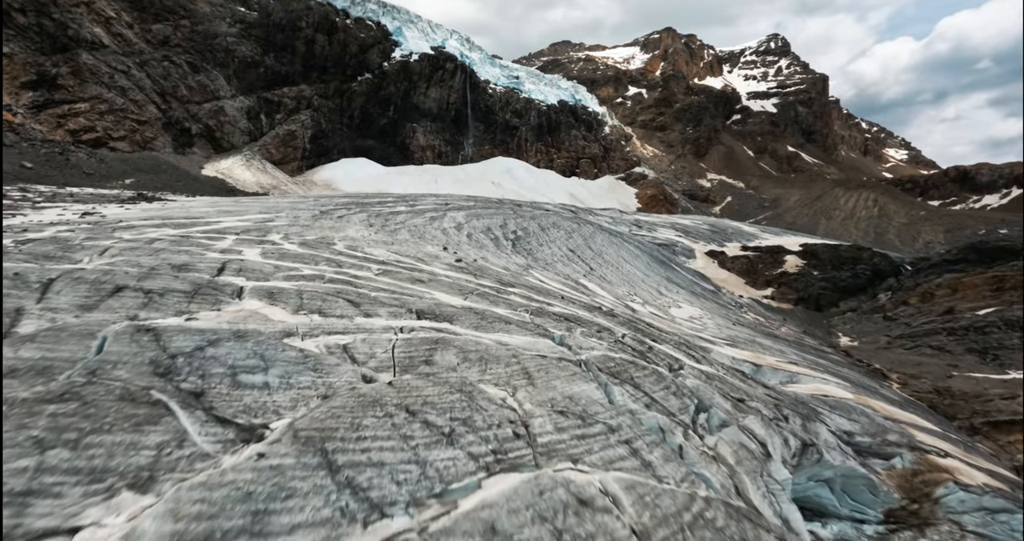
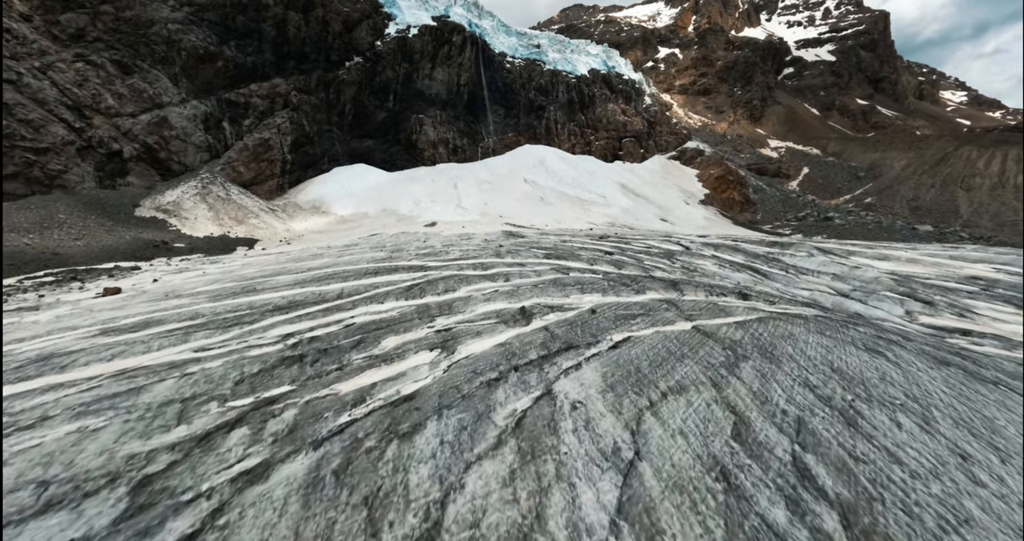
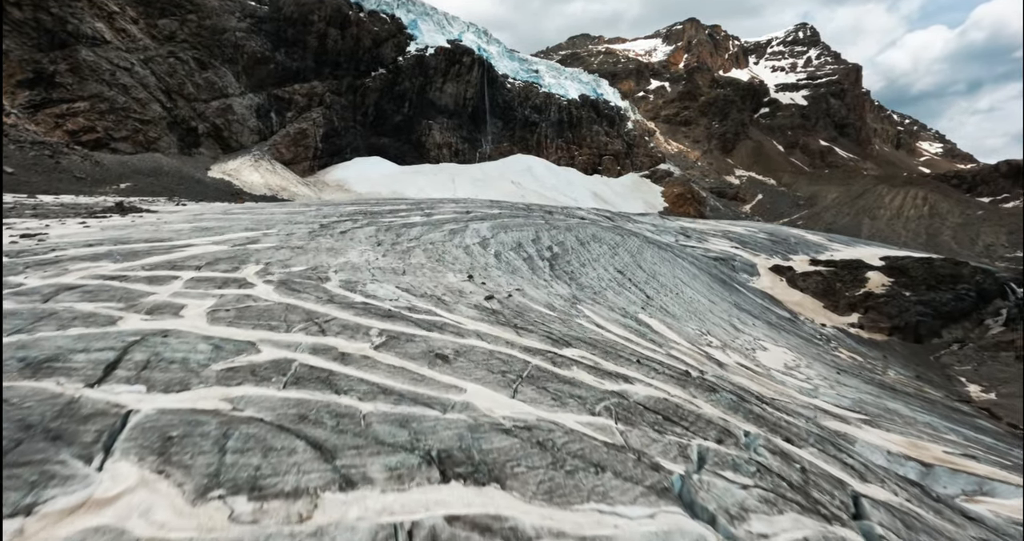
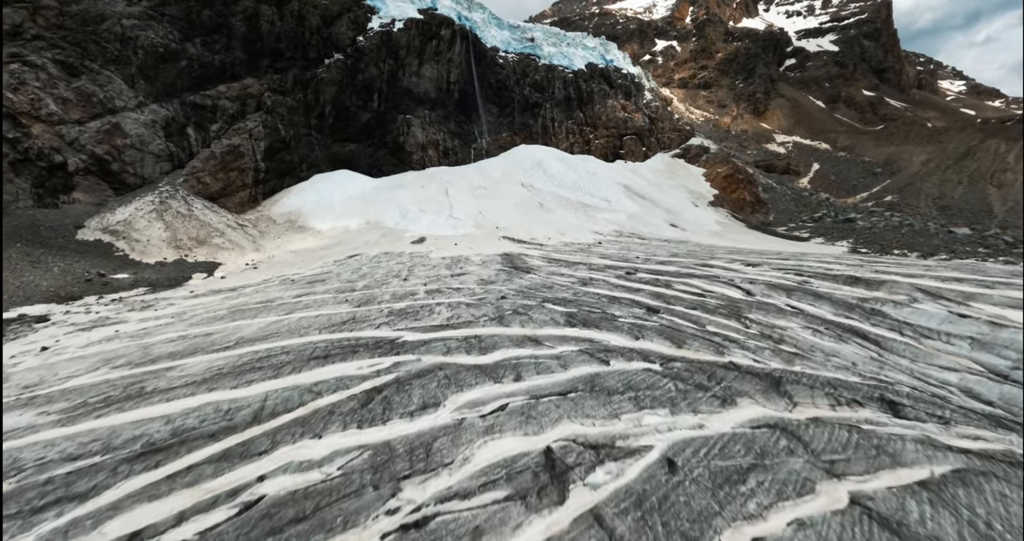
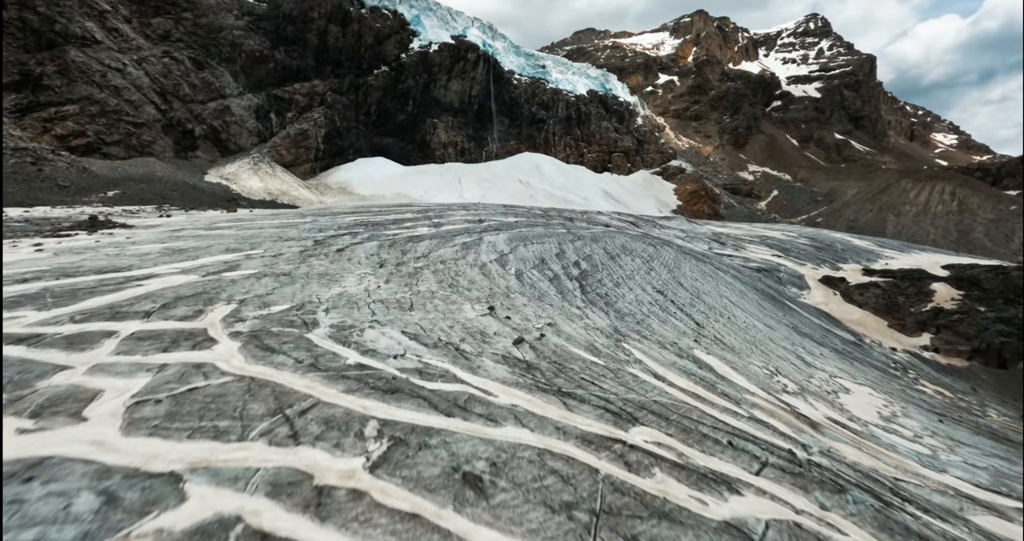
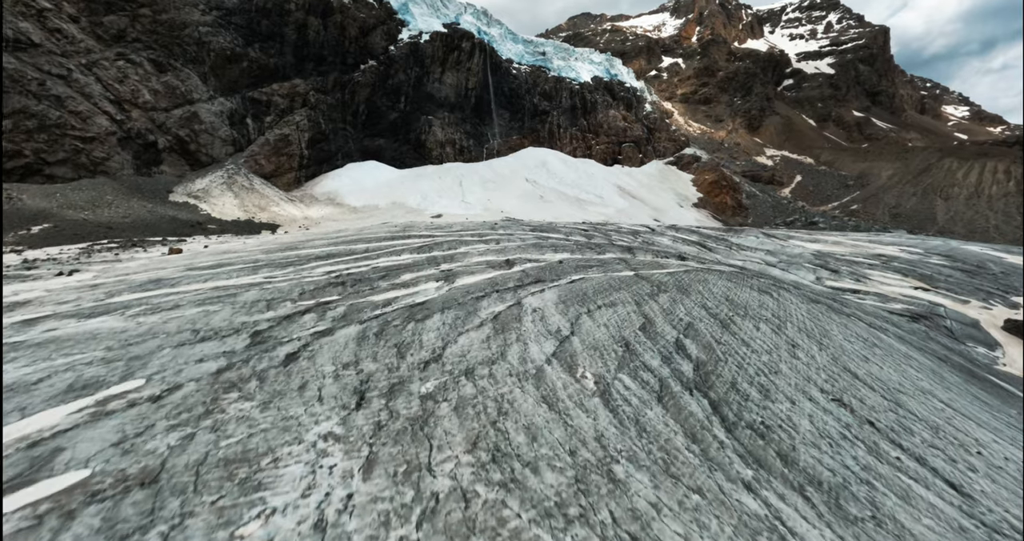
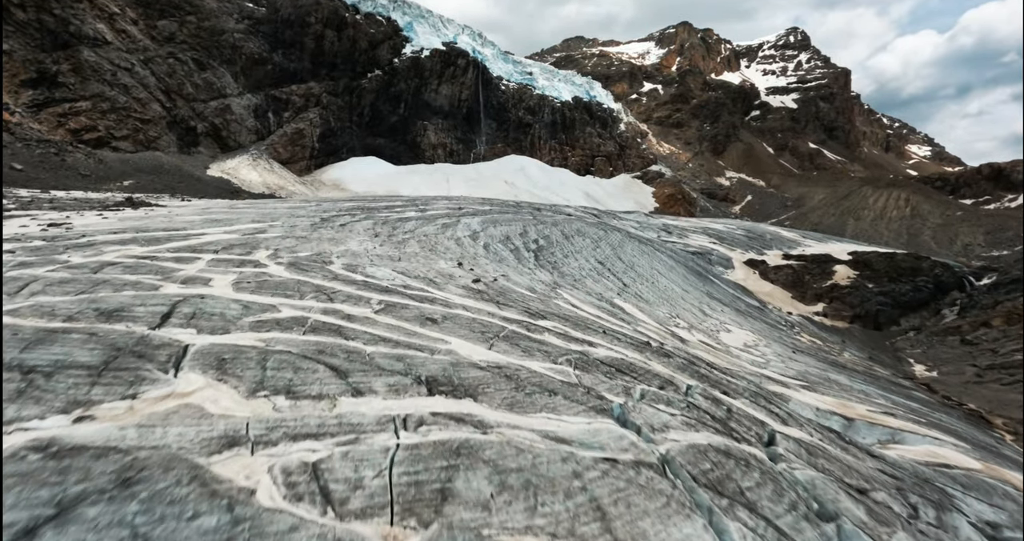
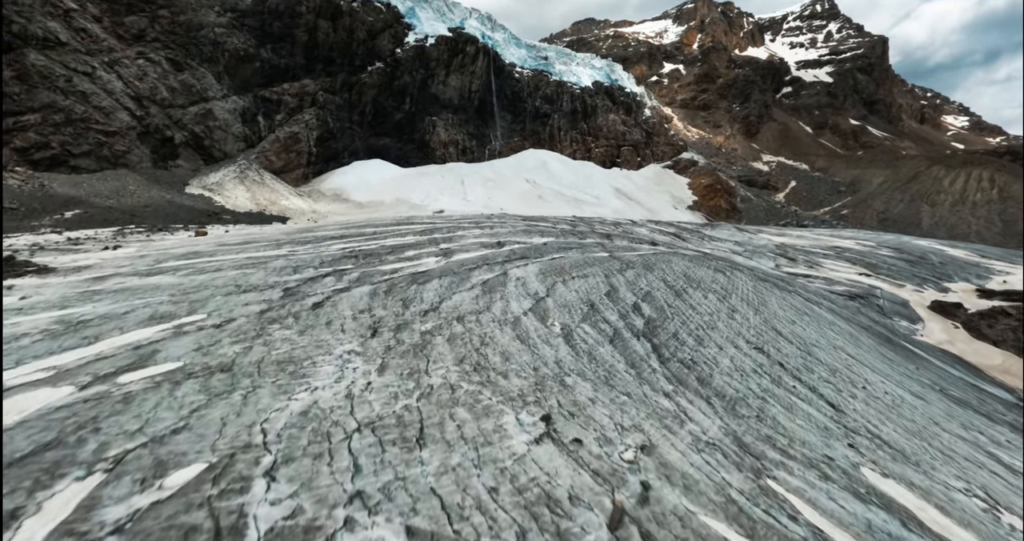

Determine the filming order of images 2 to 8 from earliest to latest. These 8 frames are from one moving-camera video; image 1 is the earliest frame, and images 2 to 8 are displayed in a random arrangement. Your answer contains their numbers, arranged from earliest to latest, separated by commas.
7, 3, 5, 8, 6, 2, 4
